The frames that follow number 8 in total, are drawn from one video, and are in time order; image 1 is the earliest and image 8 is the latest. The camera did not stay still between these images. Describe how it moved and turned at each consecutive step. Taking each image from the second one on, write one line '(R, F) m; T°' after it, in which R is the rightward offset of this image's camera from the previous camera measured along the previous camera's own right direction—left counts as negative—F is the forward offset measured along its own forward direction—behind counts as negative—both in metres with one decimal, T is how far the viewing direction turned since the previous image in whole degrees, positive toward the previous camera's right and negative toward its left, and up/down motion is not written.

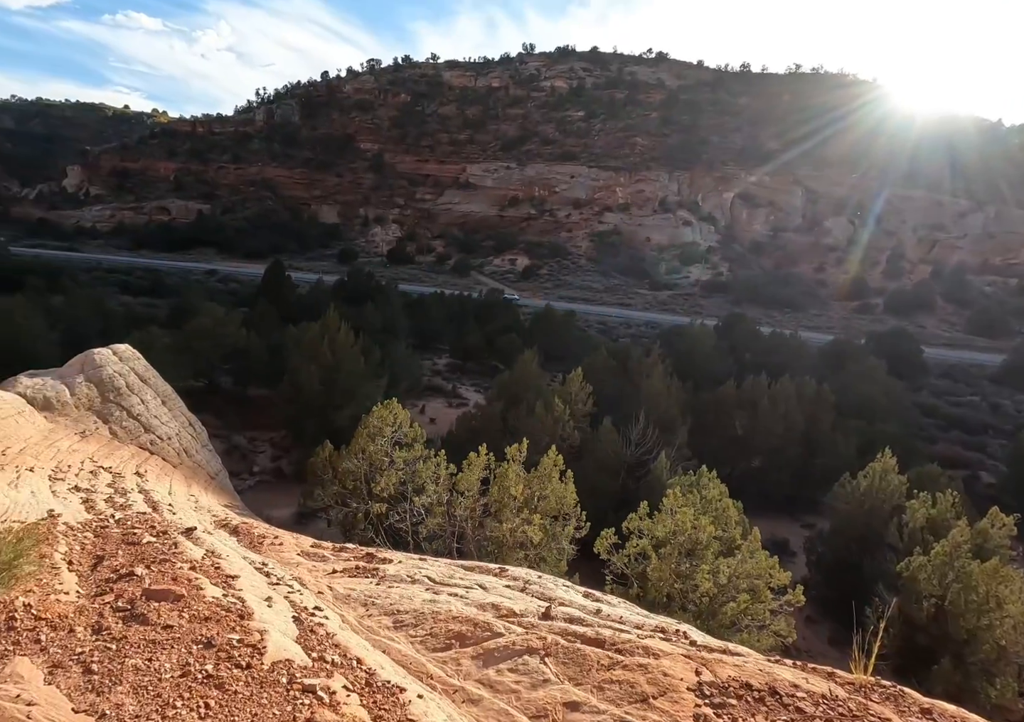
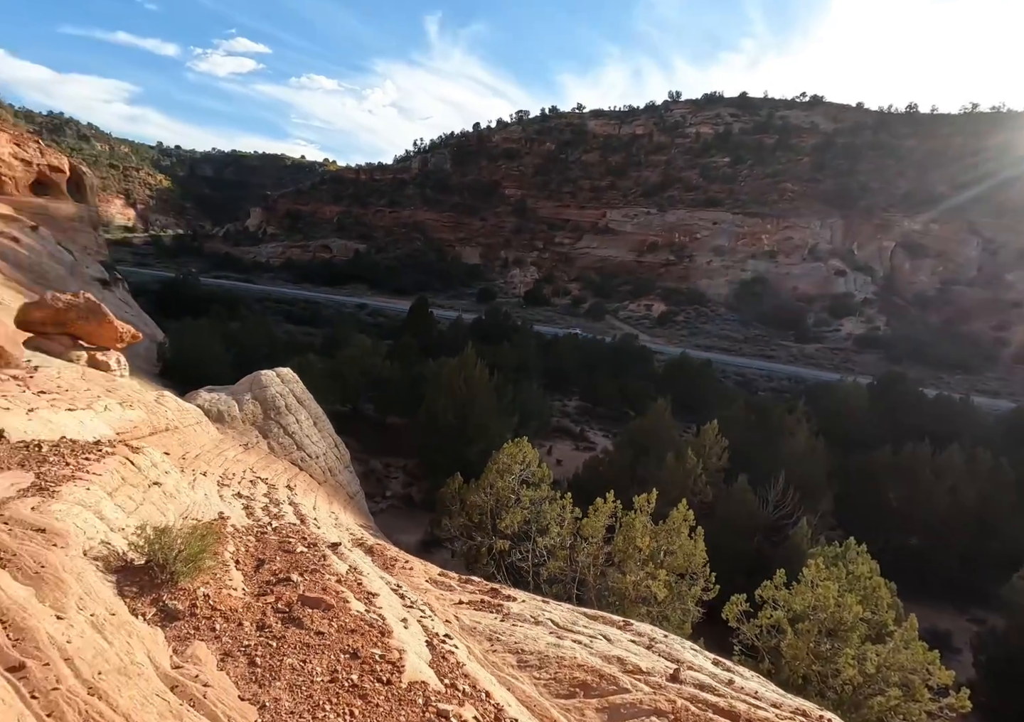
(-0.6, -0.1) m; -10°
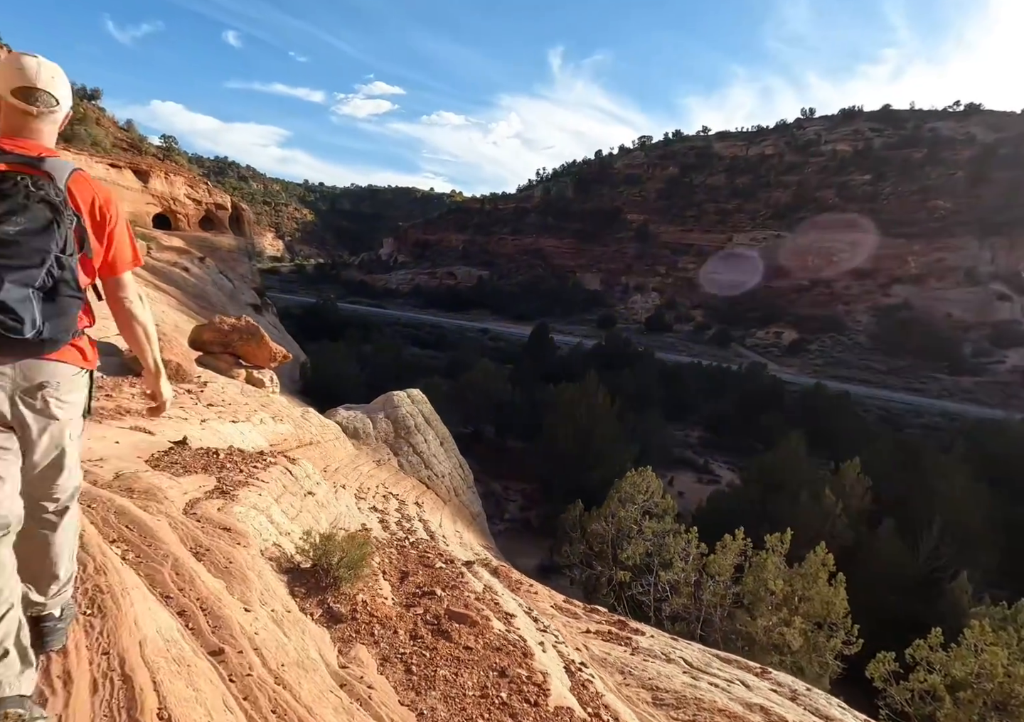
(-0.5, -0.1) m; -9°
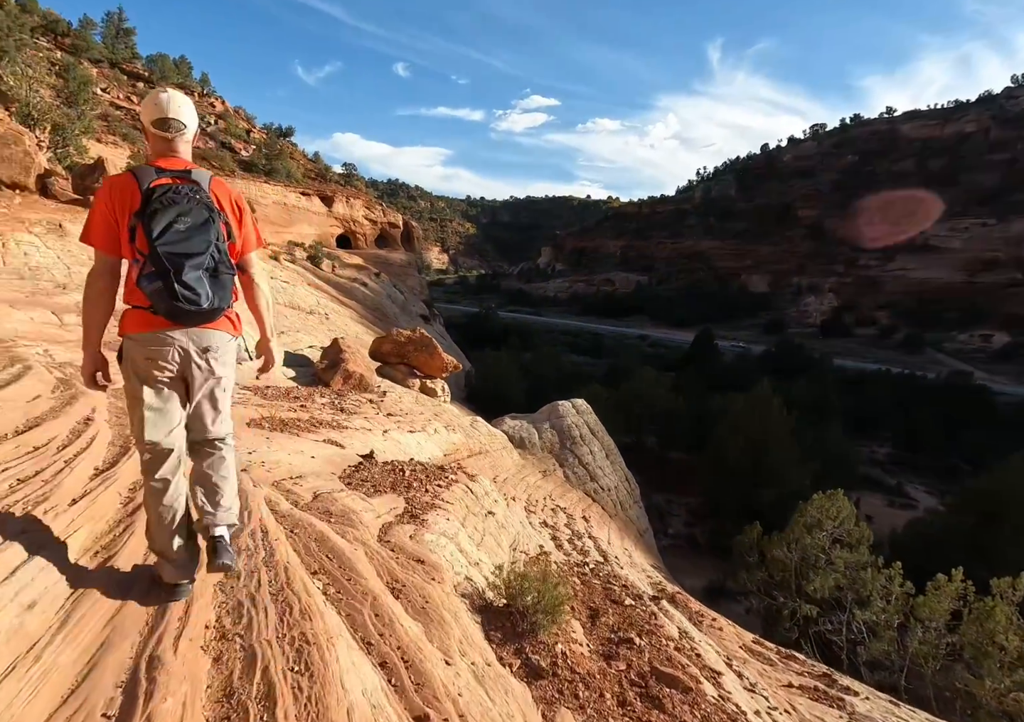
(-0.5, +0.5) m; -15°
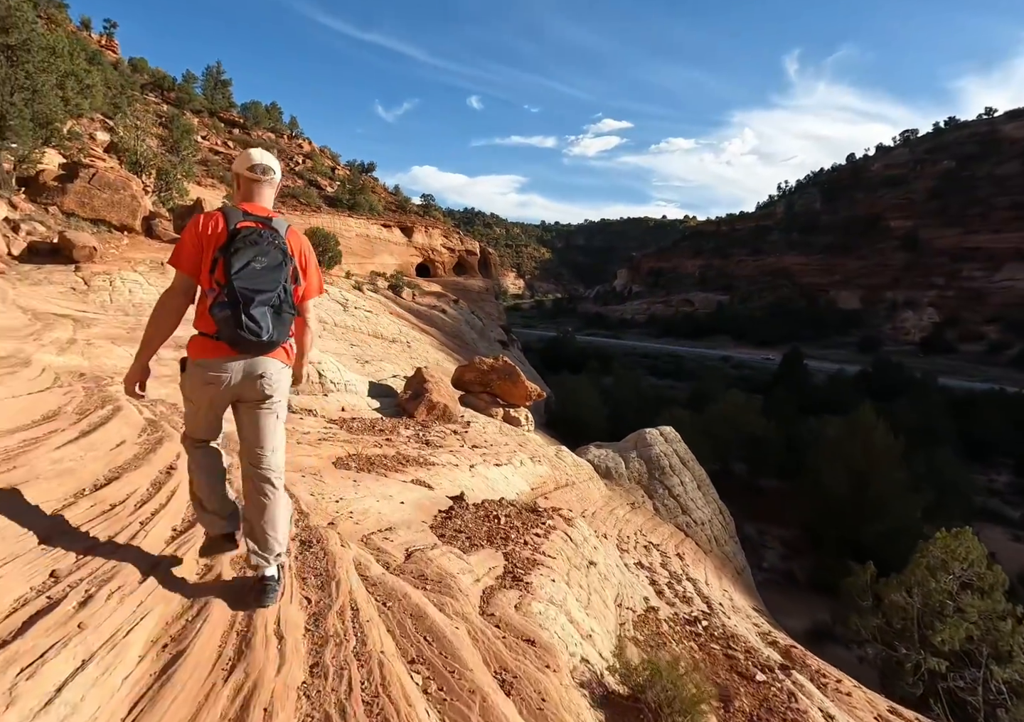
(-0.2, +0.5) m; -8°
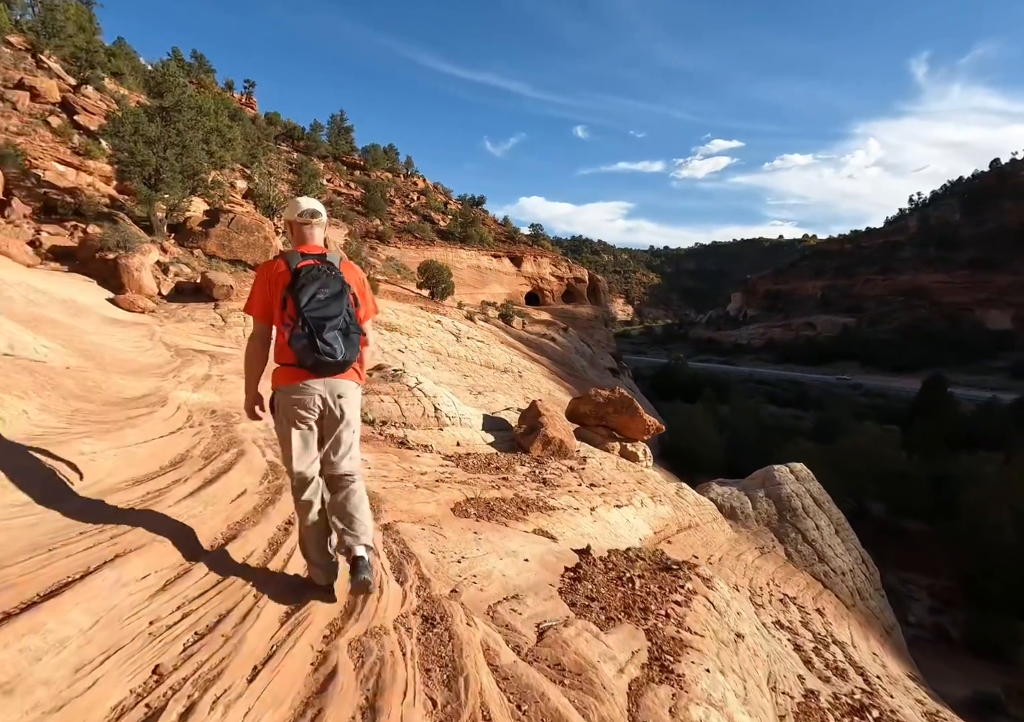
(-0.2, +0.4) m; -11°
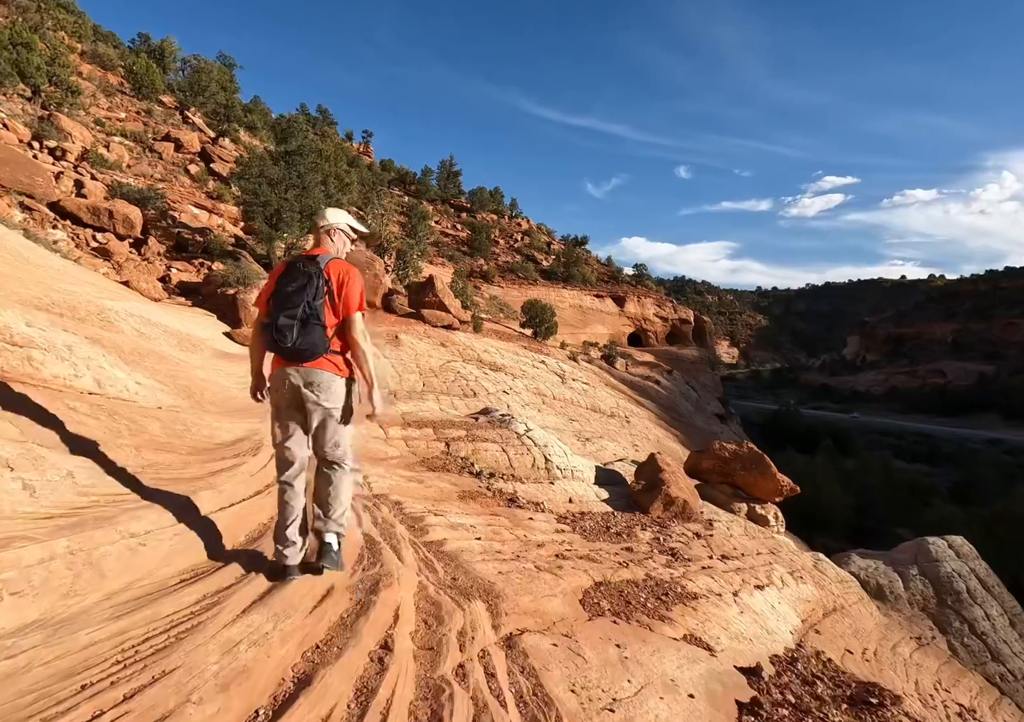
(-0.3, +0.6) m; -10°
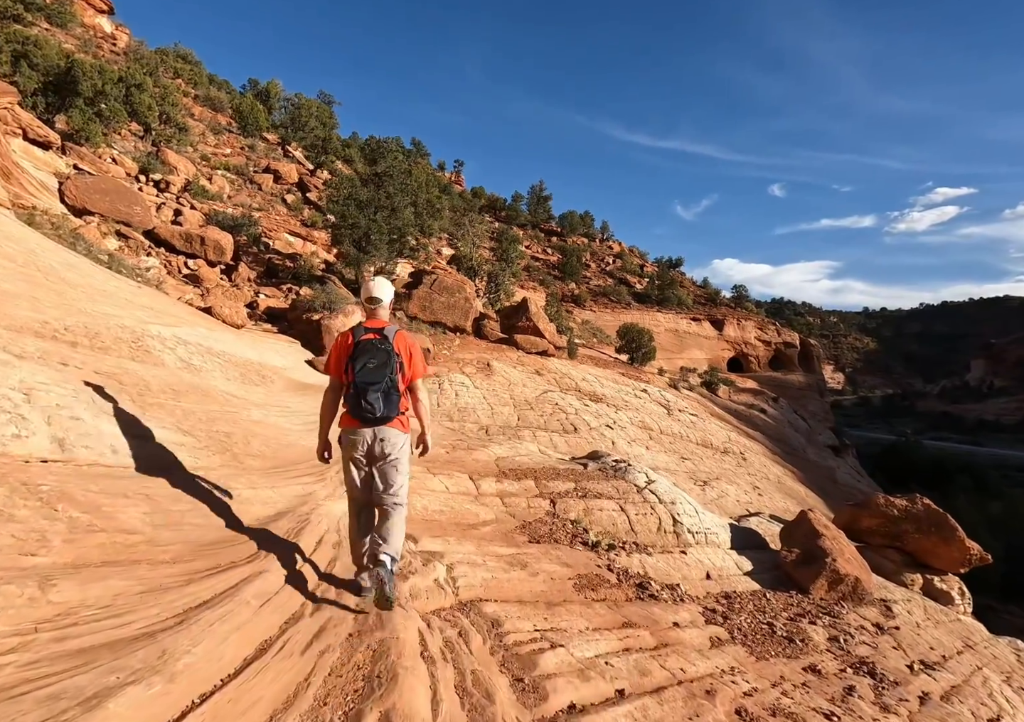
(-0.3, +1.0) m; -9°
